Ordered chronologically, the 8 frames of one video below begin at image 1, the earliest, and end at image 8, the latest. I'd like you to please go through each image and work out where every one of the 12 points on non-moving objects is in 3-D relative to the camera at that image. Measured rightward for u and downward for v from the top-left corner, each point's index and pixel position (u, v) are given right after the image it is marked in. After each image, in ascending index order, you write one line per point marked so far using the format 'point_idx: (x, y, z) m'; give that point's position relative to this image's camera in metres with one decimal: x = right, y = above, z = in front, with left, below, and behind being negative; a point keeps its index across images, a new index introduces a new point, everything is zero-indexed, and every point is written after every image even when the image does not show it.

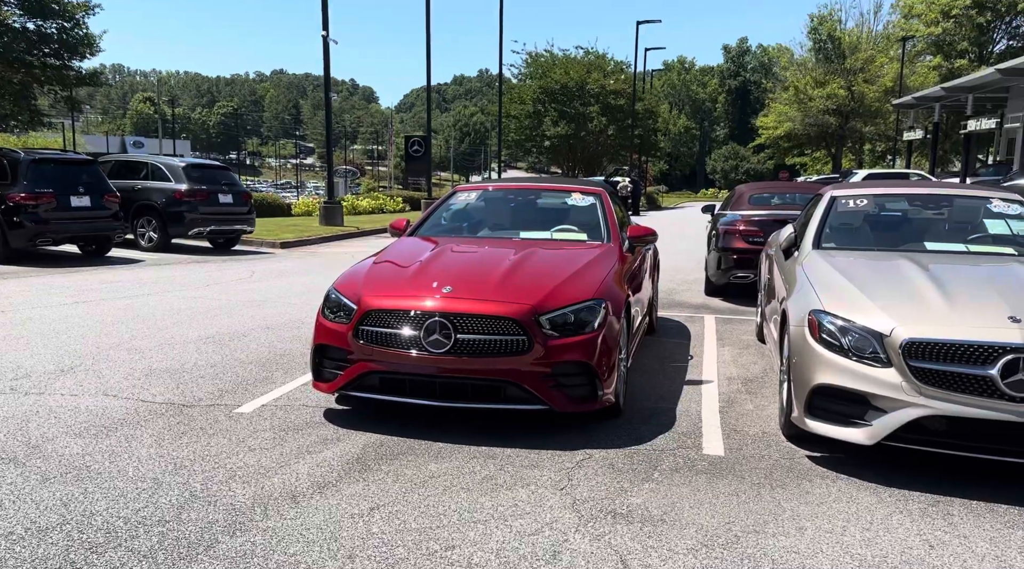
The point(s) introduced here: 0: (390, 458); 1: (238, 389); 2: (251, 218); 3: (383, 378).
0: (-0.6, -0.9, +4.8) m
1: (-1.9, -0.7, +6.2) m
2: (-5.0, +1.3, +17.1) m
3: (-0.8, -0.5, +5.1) m
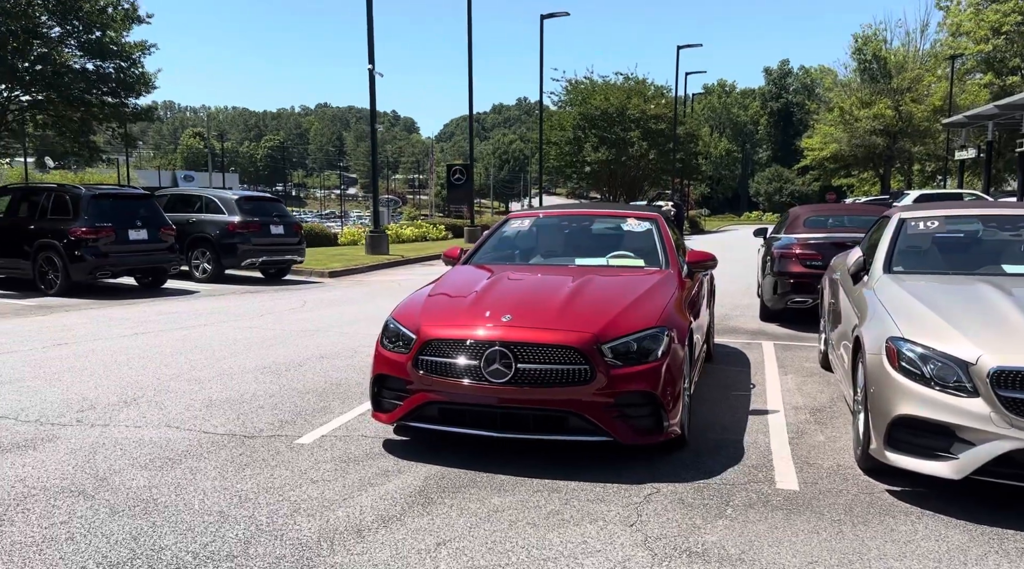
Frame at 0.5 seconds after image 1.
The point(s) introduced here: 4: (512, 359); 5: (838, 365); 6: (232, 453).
0: (-0.3, -1.1, +4.7) m
1: (-1.5, -0.9, +6.2) m
2: (-4.1, +0.7, +17.3) m
3: (-0.4, -0.7, +5.1) m
4: (0.0, -0.4, +4.9) m
5: (+2.3, -0.6, +6.0) m
6: (-1.7, -1.0, +5.4) m
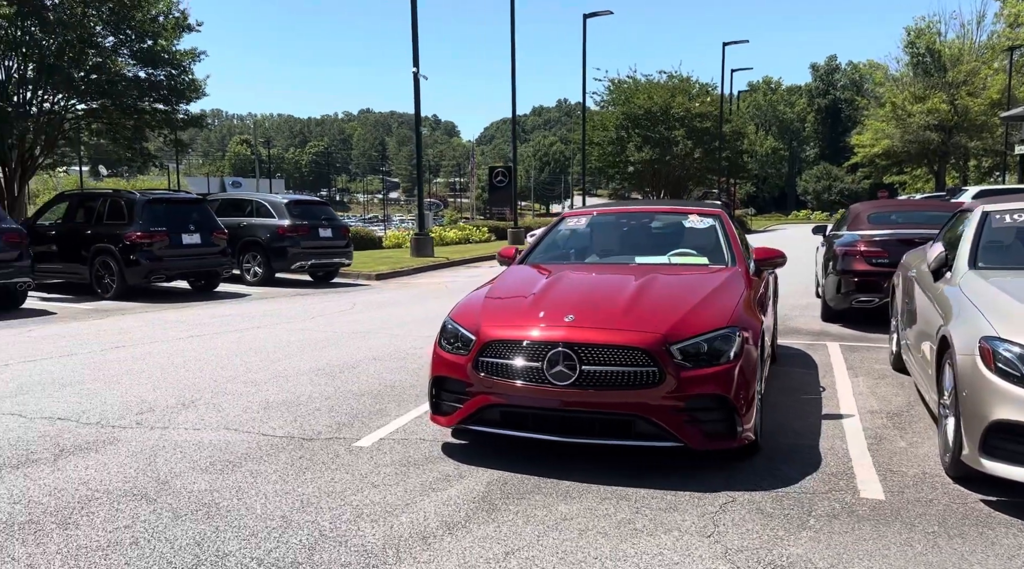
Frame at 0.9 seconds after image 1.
0: (0.0, -1.1, +4.6) m
1: (-1.1, -0.9, +6.1) m
2: (-3.2, +0.7, +17.3) m
3: (0.0, -0.7, +5.0) m
4: (+0.3, -0.4, +4.8) m
5: (+2.7, -0.6, +5.7) m
6: (-1.3, -1.0, +5.3) m
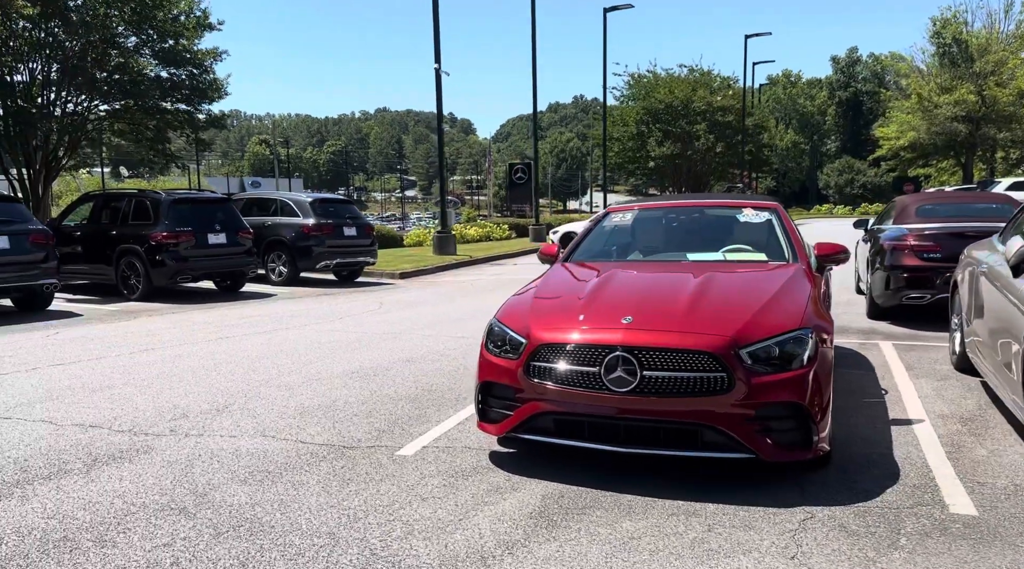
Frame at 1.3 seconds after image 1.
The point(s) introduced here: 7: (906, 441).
0: (+0.3, -1.1, +4.3) m
1: (-0.8, -0.9, +5.9) m
2: (-2.6, +0.7, +17.1) m
3: (+0.2, -0.7, +4.7) m
4: (+0.6, -0.4, +4.5) m
5: (+3.0, -0.6, +5.4) m
6: (-1.0, -1.0, +5.1) m
7: (+2.4, -1.0, +5.5) m
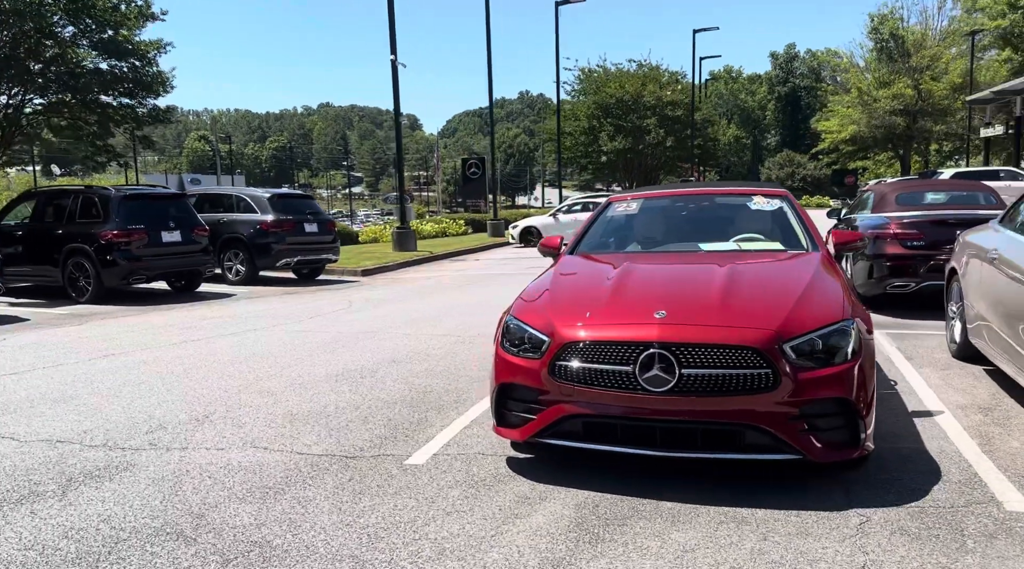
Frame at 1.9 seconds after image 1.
0: (+0.5, -1.1, +4.0) m
1: (-0.7, -0.9, +5.5) m
2: (-3.3, +0.7, +16.6) m
3: (+0.4, -0.7, +4.4) m
4: (+0.8, -0.4, +4.2) m
5: (+3.1, -0.5, +5.3) m
6: (-0.9, -1.0, +4.7) m
7: (+2.5, -0.9, +5.3) m
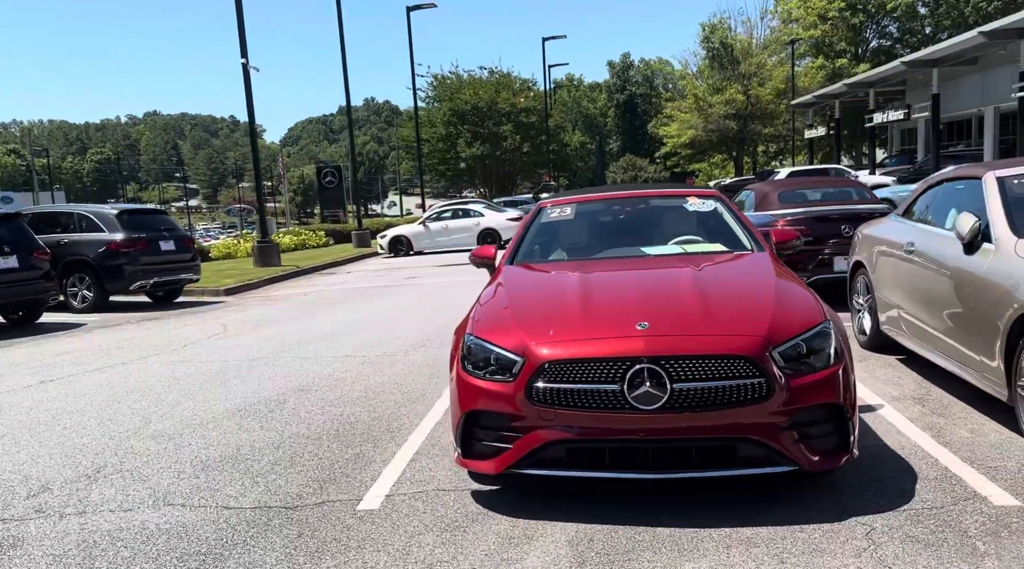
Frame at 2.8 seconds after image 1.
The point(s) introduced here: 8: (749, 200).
0: (+0.4, -1.1, +3.6) m
1: (-1.0, -1.0, +4.9) m
2: (-5.5, +0.3, +15.4) m
3: (+0.3, -0.7, +4.0) m
4: (+0.7, -0.4, +3.9) m
5: (+2.7, -0.5, +5.3) m
6: (-1.0, -1.1, +4.1) m
7: (+2.2, -0.9, +5.3) m
8: (+3.1, +1.1, +11.8) m
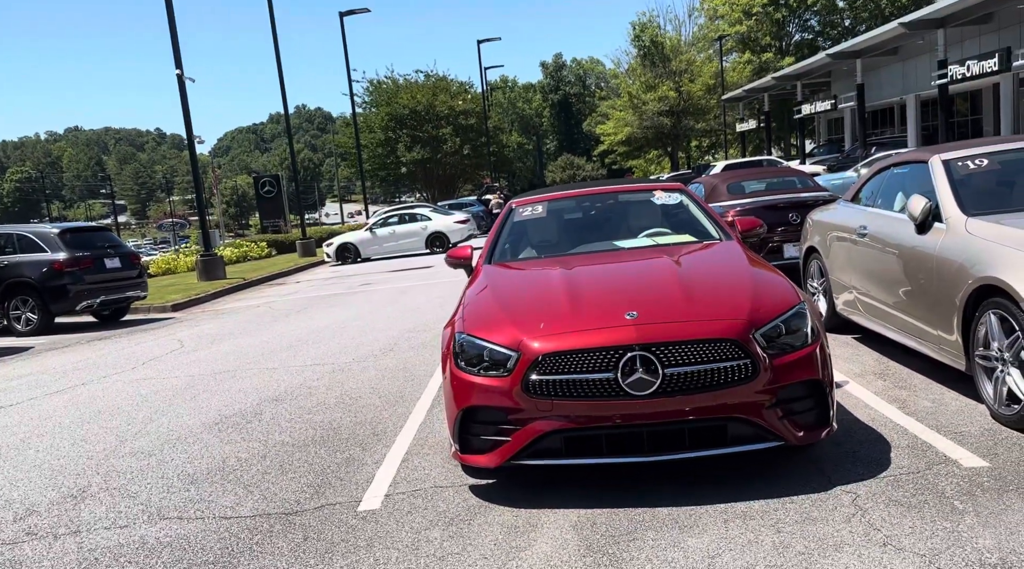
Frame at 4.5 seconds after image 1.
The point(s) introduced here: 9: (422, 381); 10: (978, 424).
0: (+0.5, -1.1, +3.8) m
1: (-1.0, -1.1, +5.0) m
2: (-6.2, 0.0, +15.1) m
3: (+0.3, -0.7, +4.1) m
4: (+0.7, -0.4, +4.0) m
5: (+2.6, -0.3, +5.6) m
6: (-1.0, -1.2, +4.1) m
7: (+2.1, -0.7, +5.5) m
8: (+2.5, +1.2, +12.1) m
9: (-0.7, -0.8, +7.2) m
10: (+2.6, -0.8, +5.0) m
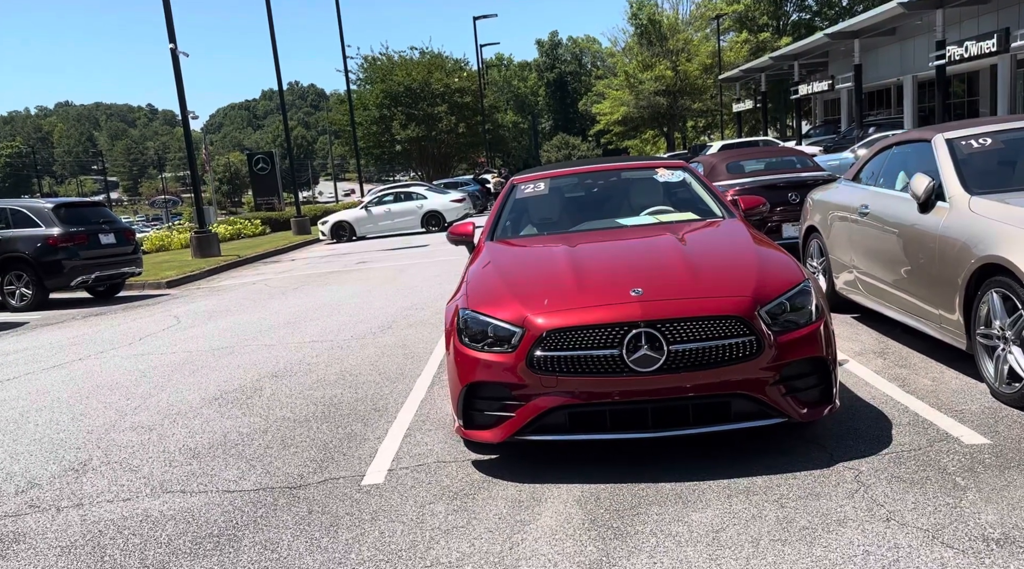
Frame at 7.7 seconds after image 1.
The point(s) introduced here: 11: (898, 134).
0: (+0.5, -1.0, +3.8) m
1: (-1.0, -0.9, +5.0) m
2: (-6.3, +0.4, +15.1) m
3: (+0.3, -0.6, +4.1) m
4: (+0.7, -0.3, +4.0) m
5: (+2.6, -0.2, +5.6) m
6: (-1.0, -1.1, +4.1) m
7: (+2.1, -0.6, +5.6) m
8: (+2.5, +1.5, +12.1) m
9: (-0.7, -0.6, +7.2) m
10: (+2.6, -0.7, +5.0) m
11: (+2.9, +1.1, +6.8) m
